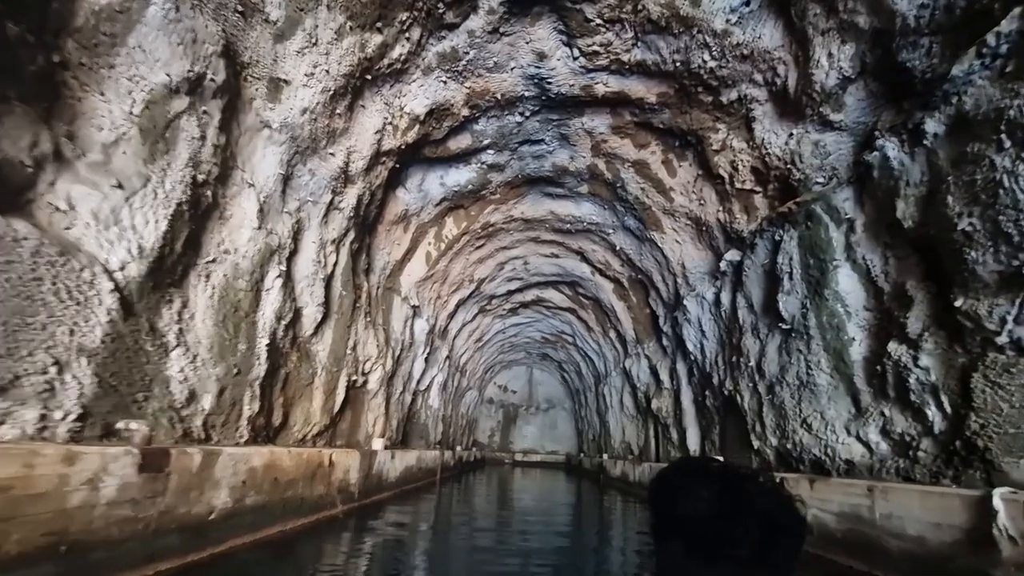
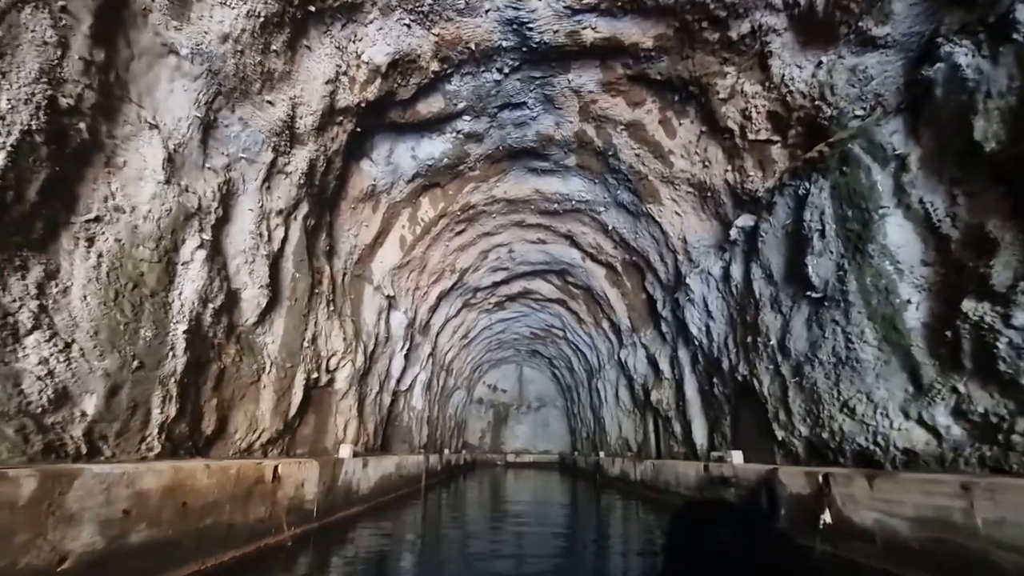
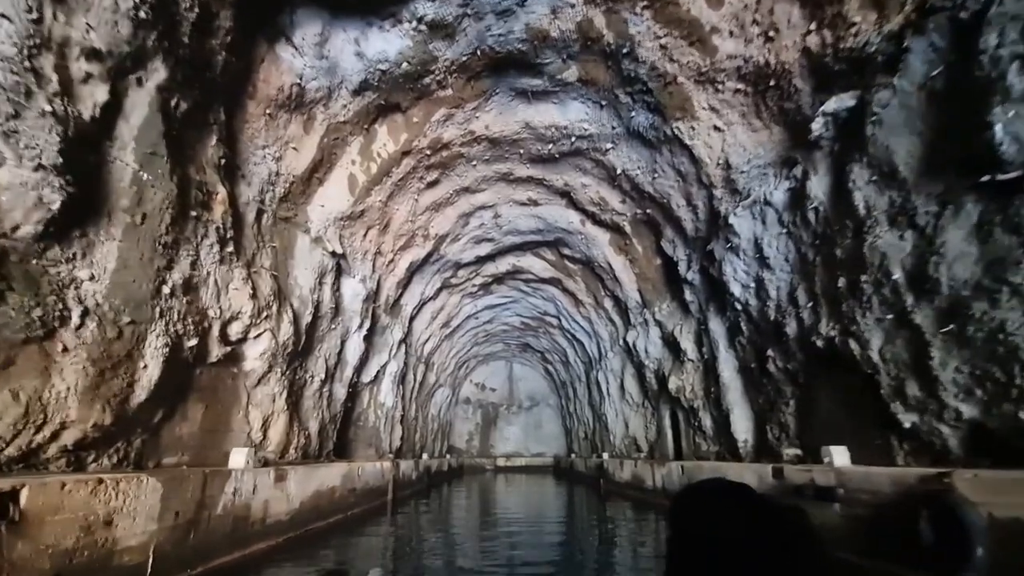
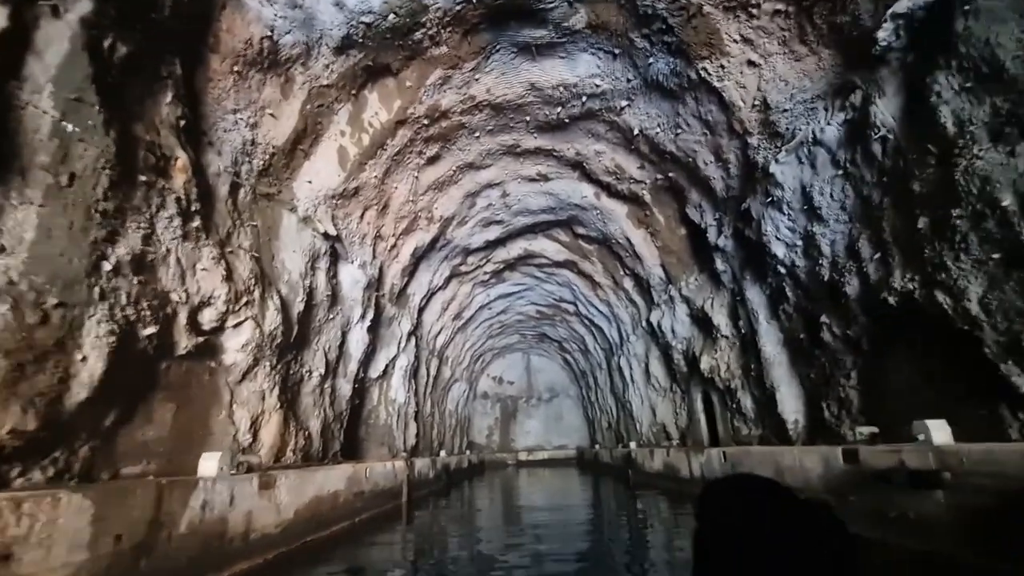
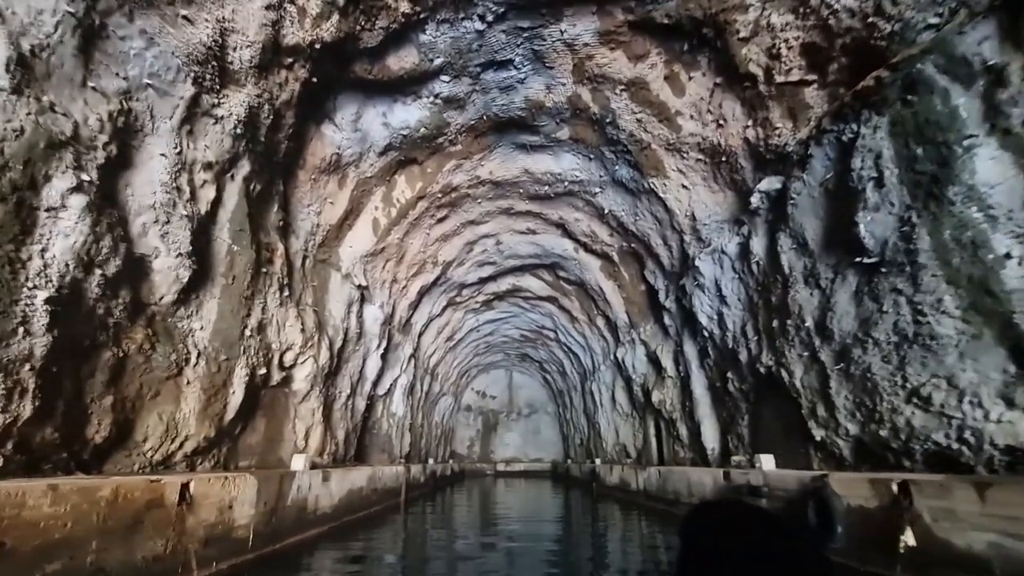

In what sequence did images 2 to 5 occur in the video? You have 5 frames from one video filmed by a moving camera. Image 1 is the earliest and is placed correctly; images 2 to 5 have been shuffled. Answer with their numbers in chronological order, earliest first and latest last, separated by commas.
2, 5, 3, 4
